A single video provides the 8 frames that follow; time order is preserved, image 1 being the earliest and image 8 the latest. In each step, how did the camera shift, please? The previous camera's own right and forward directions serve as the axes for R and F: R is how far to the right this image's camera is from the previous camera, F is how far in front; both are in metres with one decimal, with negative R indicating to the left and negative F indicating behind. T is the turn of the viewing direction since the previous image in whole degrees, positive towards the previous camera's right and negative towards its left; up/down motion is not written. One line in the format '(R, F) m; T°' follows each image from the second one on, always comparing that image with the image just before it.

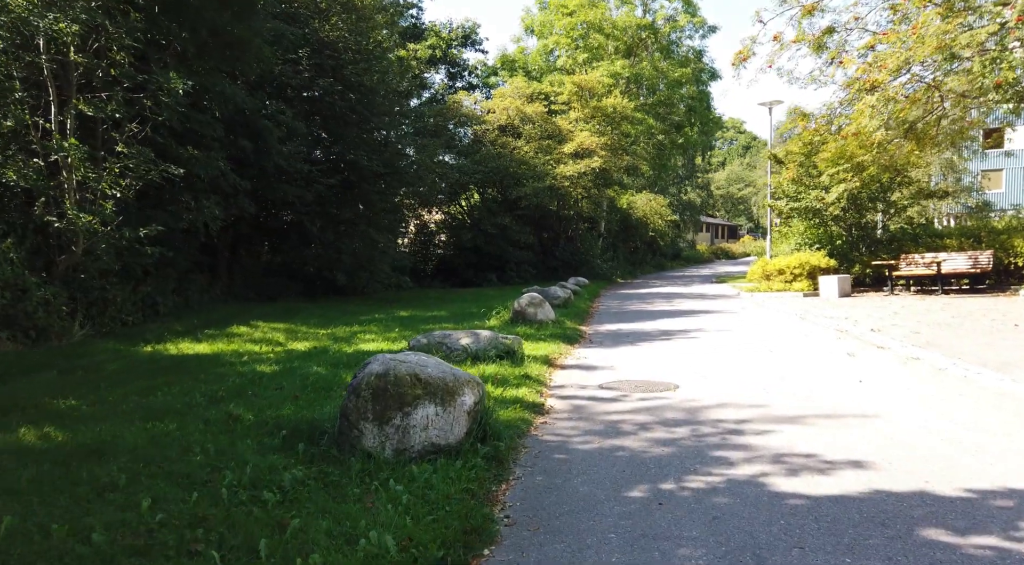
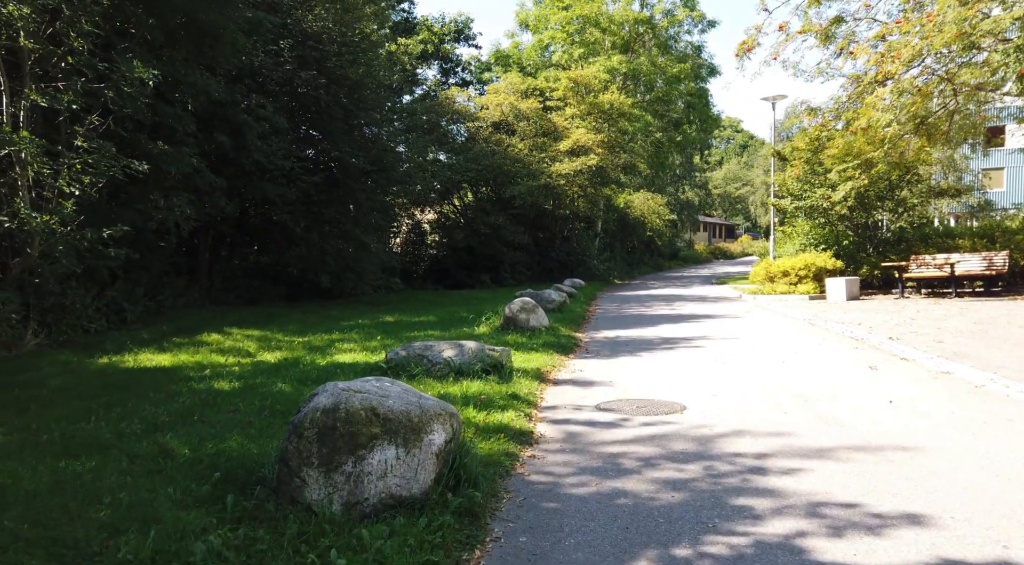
(+0.1, +0.9) m; 0°
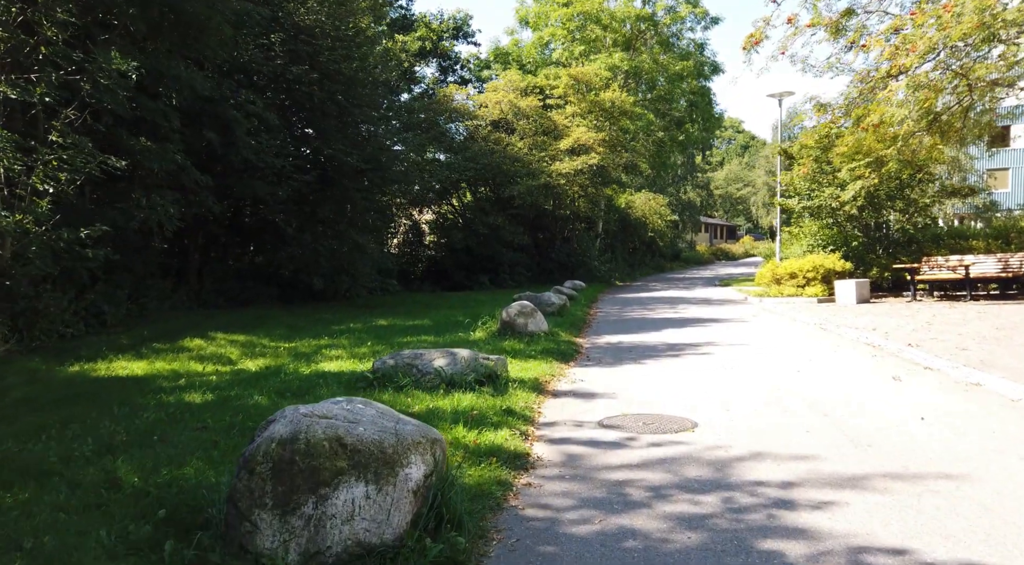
(0.0, +0.6) m; 0°
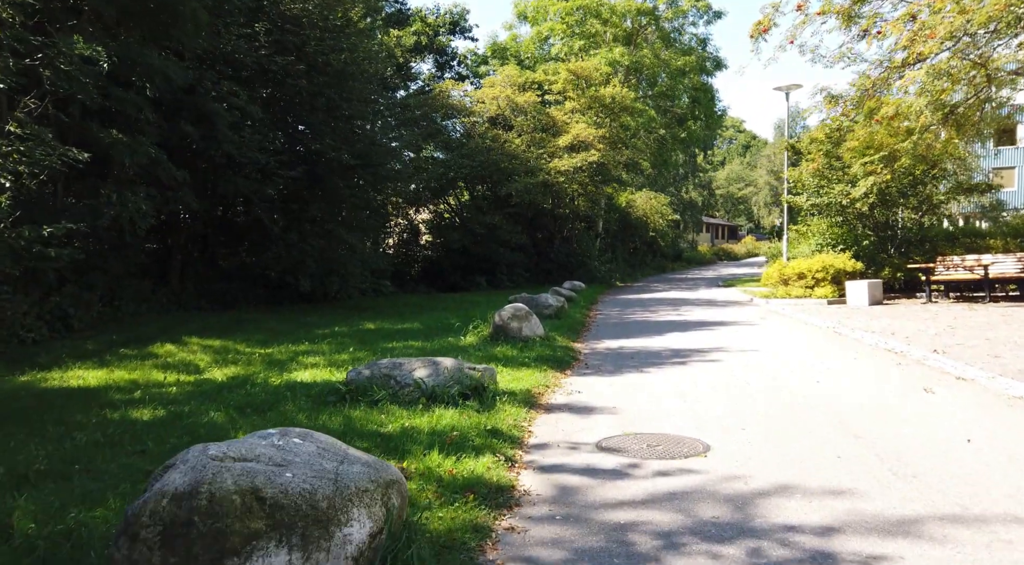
(+0.1, +0.8) m; 0°
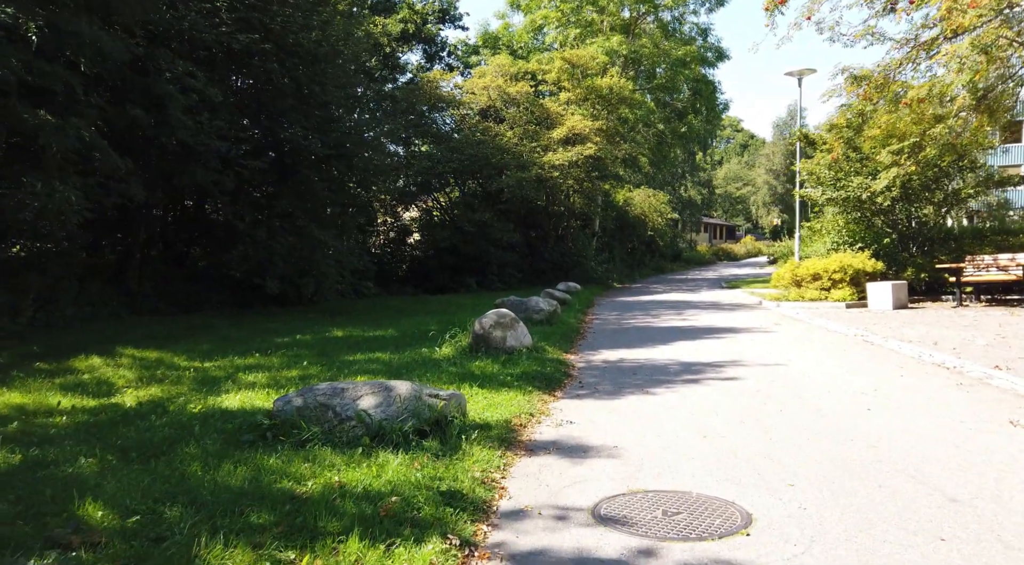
(+0.2, +1.6) m; 0°
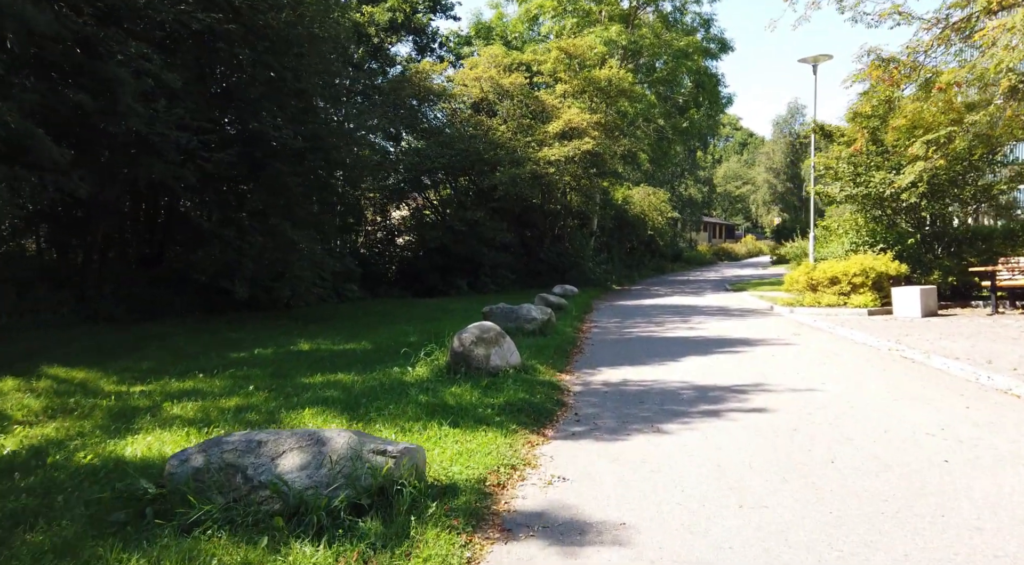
(+0.1, +1.5) m; 0°
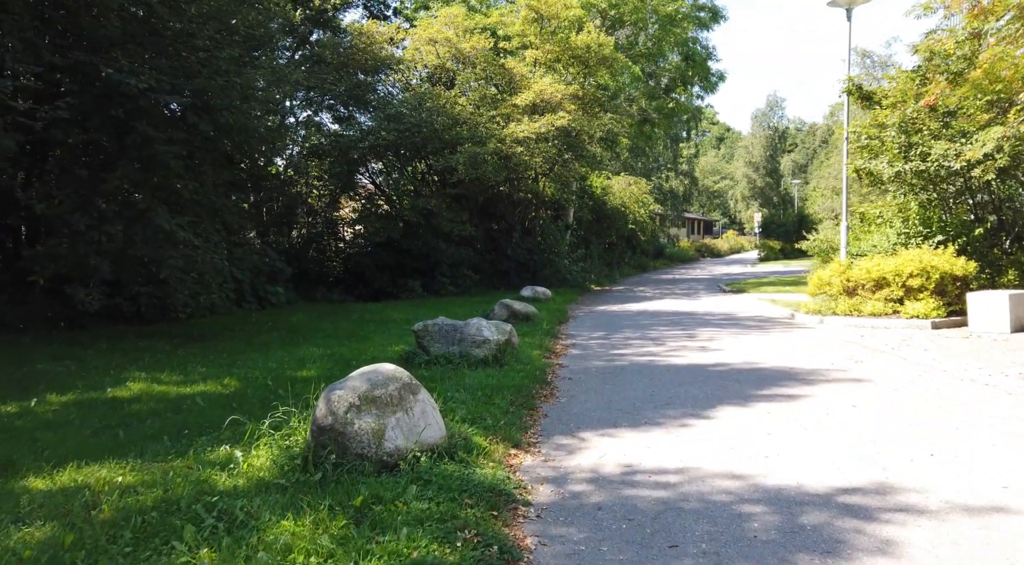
(+0.4, +3.9) m; +2°
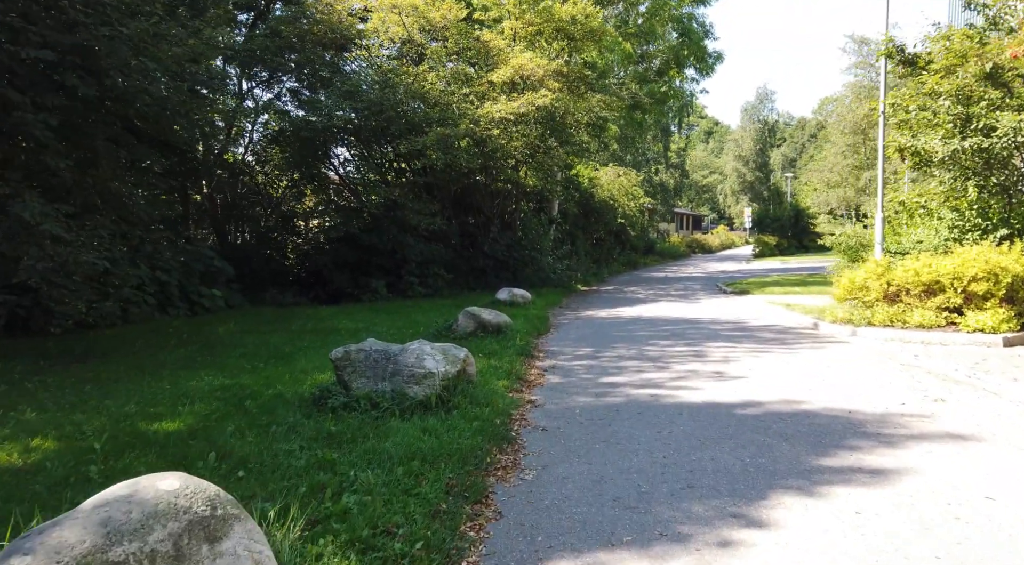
(+0.3, +2.5) m; +1°
